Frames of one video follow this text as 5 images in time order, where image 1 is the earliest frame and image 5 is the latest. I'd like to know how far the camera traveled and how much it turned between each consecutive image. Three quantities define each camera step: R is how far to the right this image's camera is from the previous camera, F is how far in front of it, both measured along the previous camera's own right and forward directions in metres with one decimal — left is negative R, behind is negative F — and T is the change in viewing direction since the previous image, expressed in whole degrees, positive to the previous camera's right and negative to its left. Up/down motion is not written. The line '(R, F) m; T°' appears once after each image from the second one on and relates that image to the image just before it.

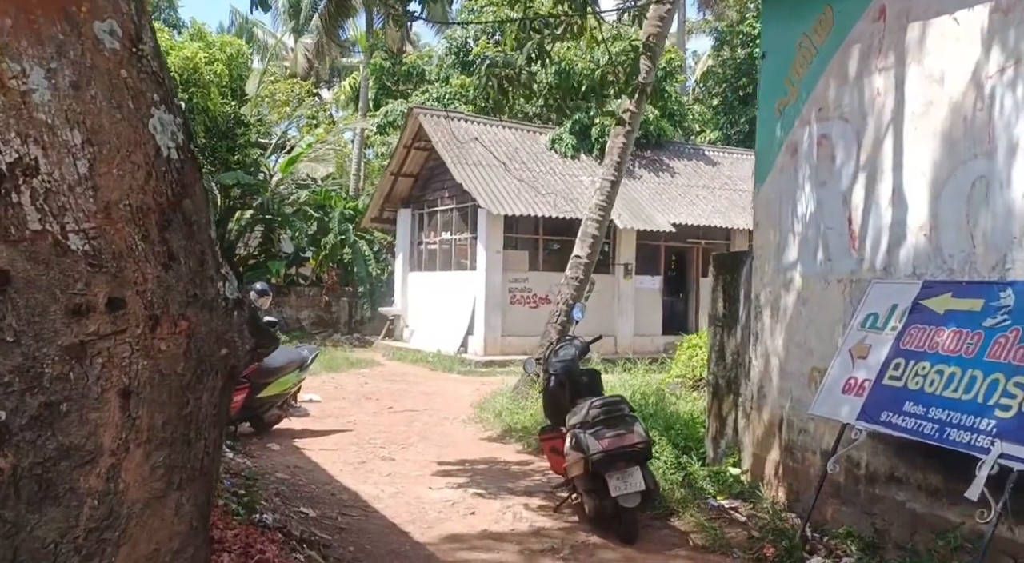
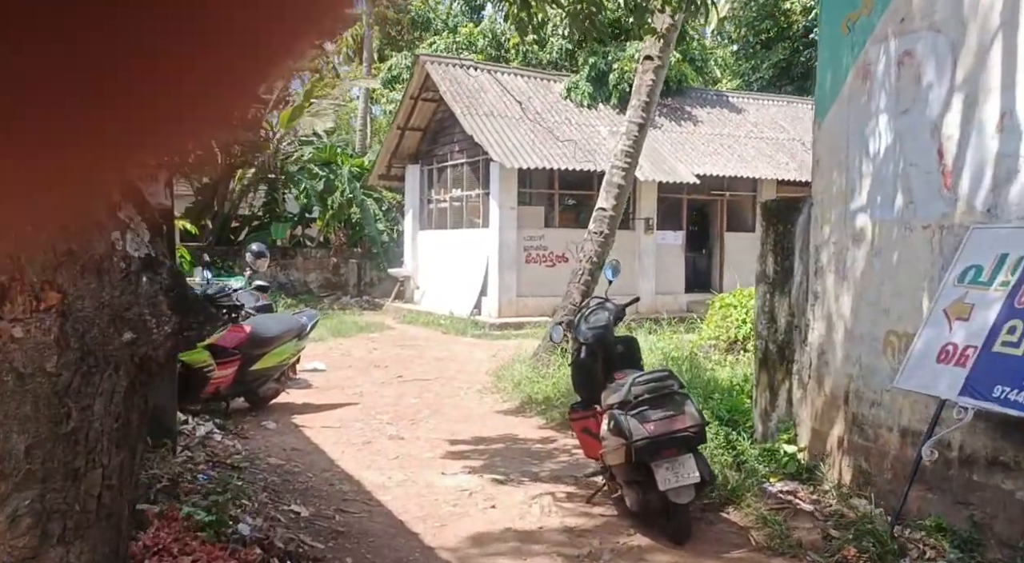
(-0.1, +0.8) m; -1°
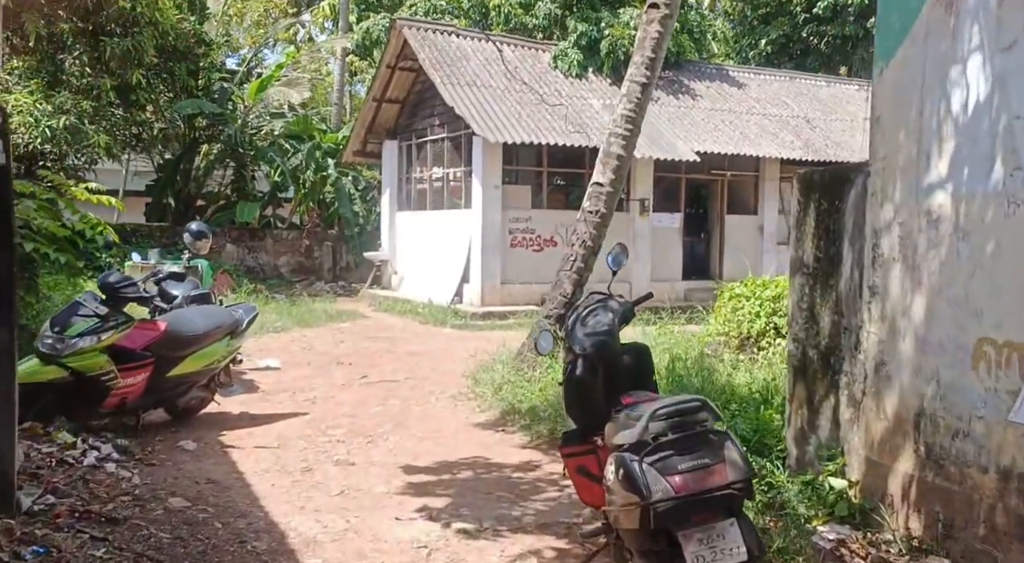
(+0.1, +1.2) m; +1°
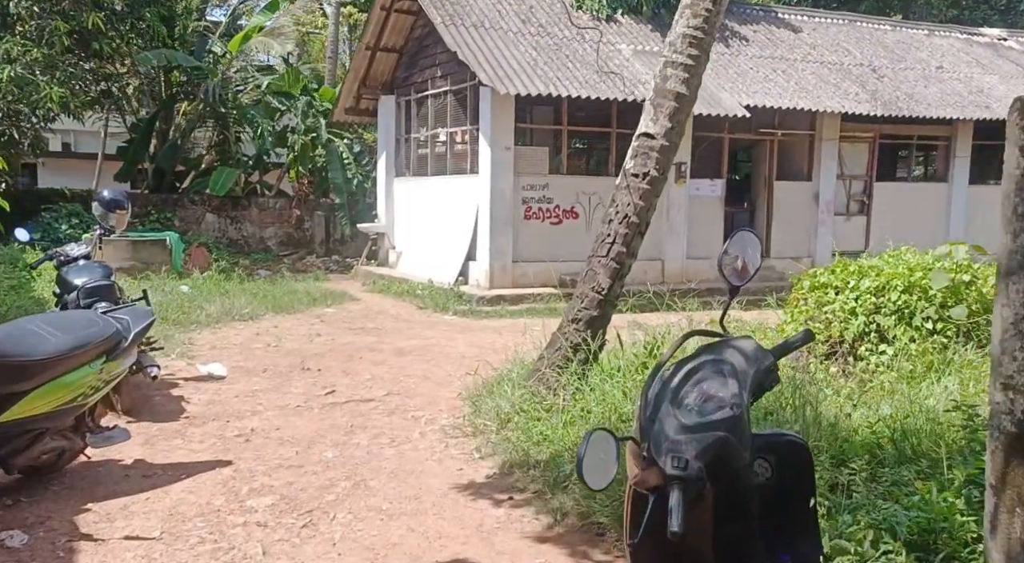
(0.0, +2.0) m; -1°
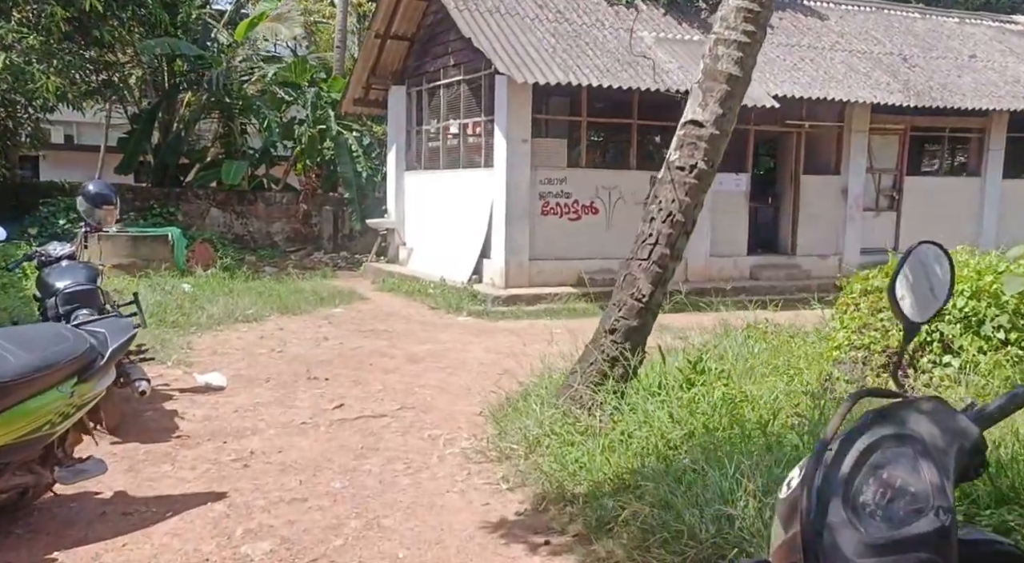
(-0.1, +0.6) m; 0°
